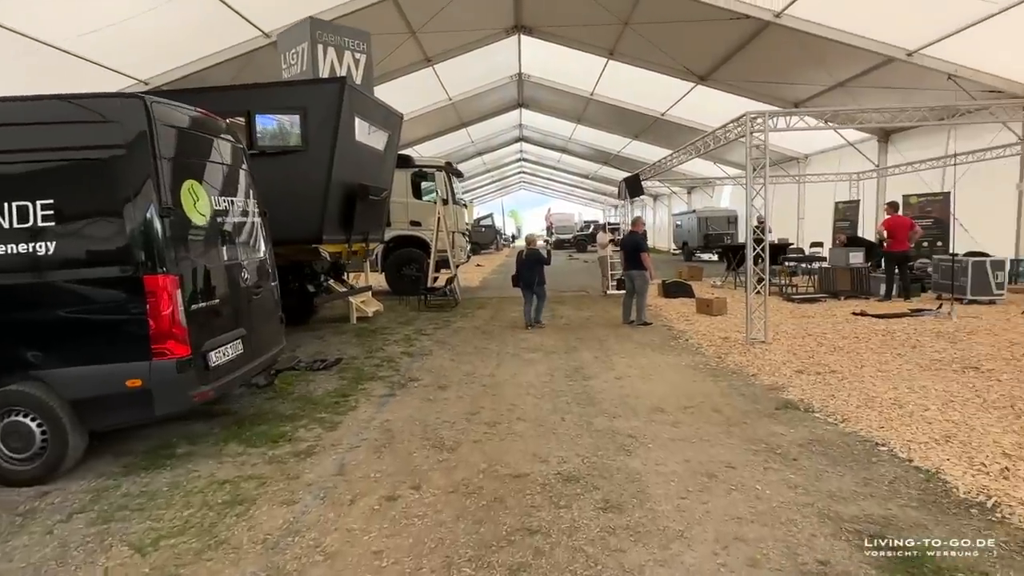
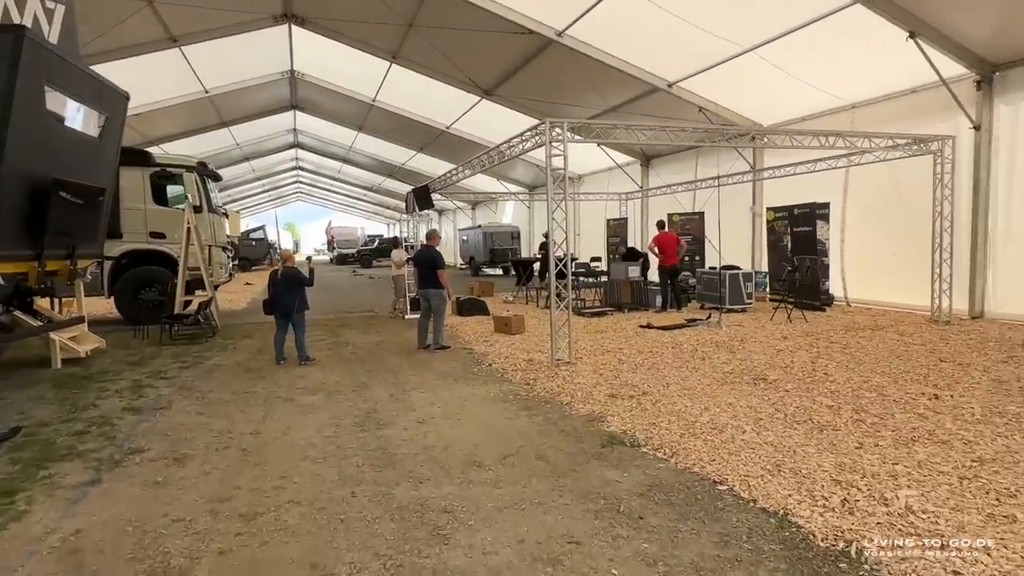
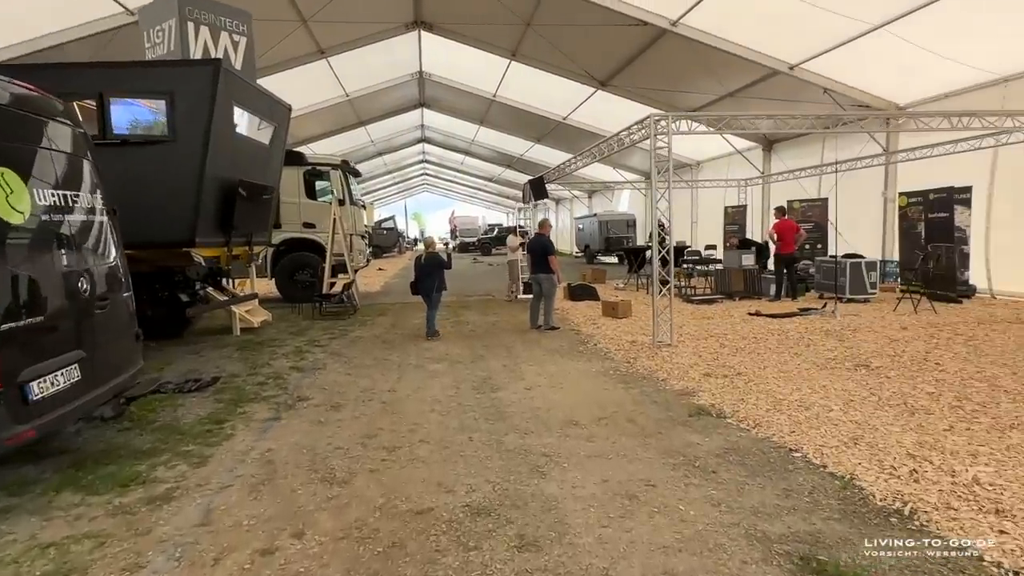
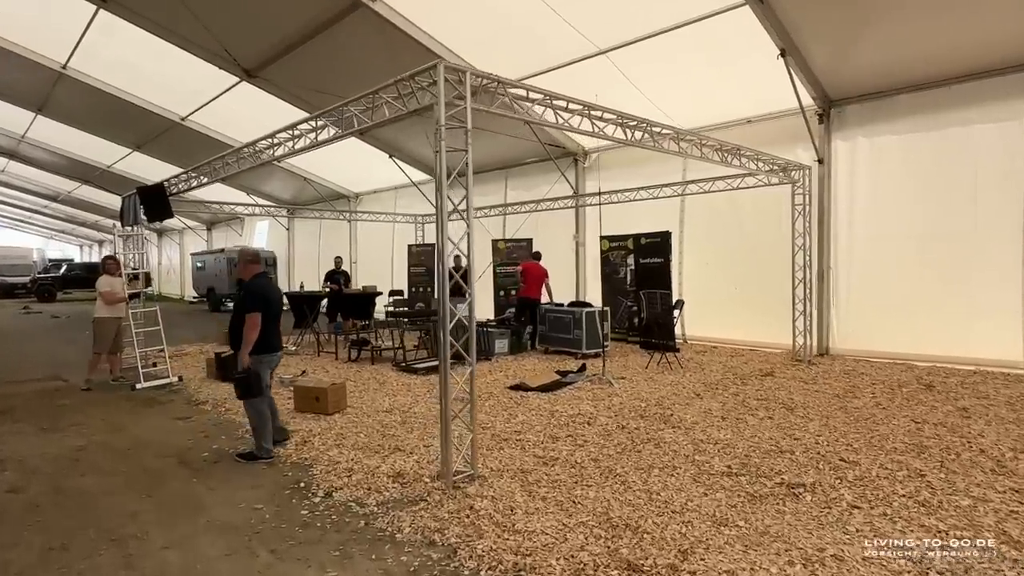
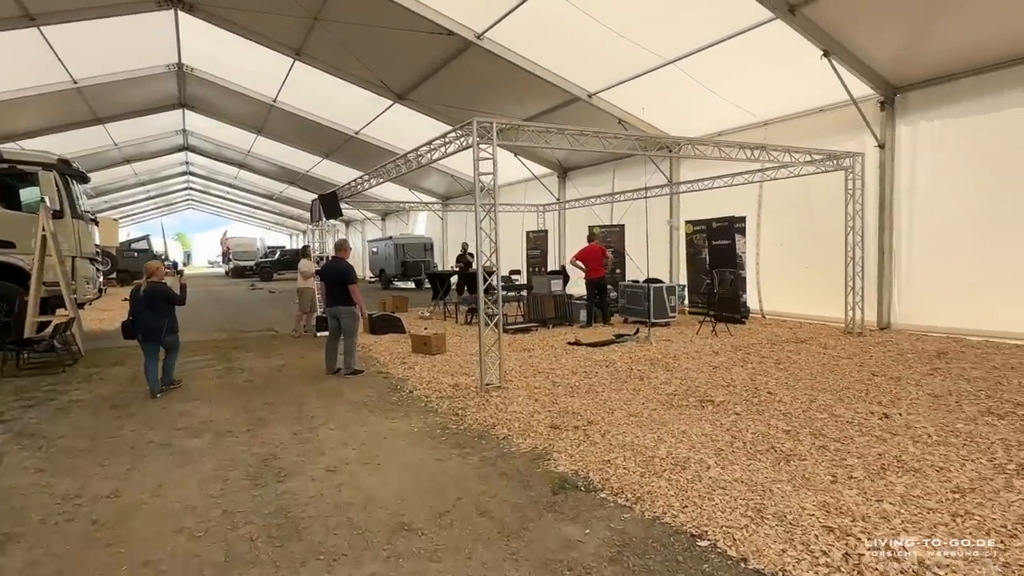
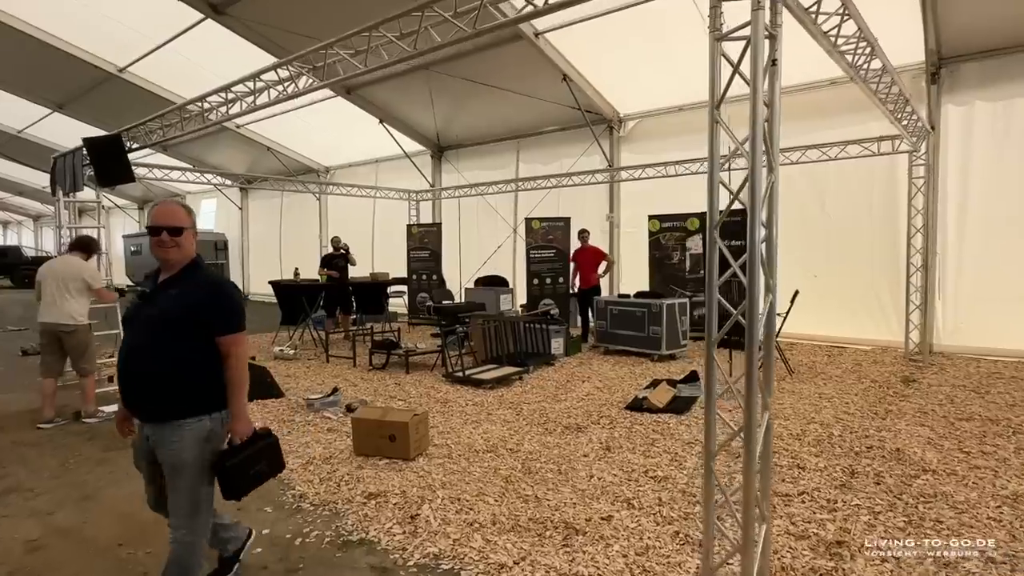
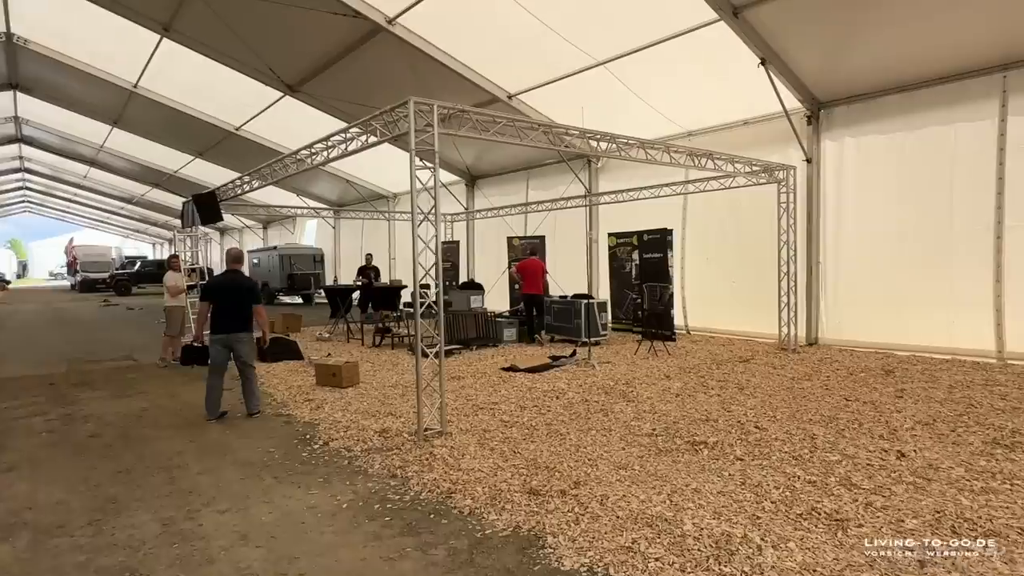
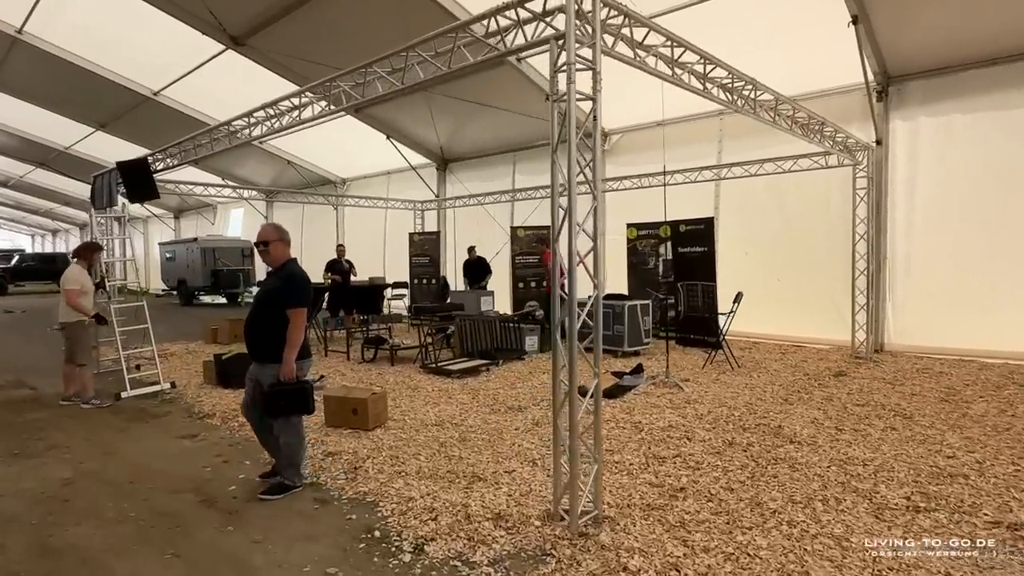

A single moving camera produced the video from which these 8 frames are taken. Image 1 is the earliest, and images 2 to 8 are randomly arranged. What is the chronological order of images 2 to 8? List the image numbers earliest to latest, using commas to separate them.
3, 2, 5, 7, 4, 8, 6
